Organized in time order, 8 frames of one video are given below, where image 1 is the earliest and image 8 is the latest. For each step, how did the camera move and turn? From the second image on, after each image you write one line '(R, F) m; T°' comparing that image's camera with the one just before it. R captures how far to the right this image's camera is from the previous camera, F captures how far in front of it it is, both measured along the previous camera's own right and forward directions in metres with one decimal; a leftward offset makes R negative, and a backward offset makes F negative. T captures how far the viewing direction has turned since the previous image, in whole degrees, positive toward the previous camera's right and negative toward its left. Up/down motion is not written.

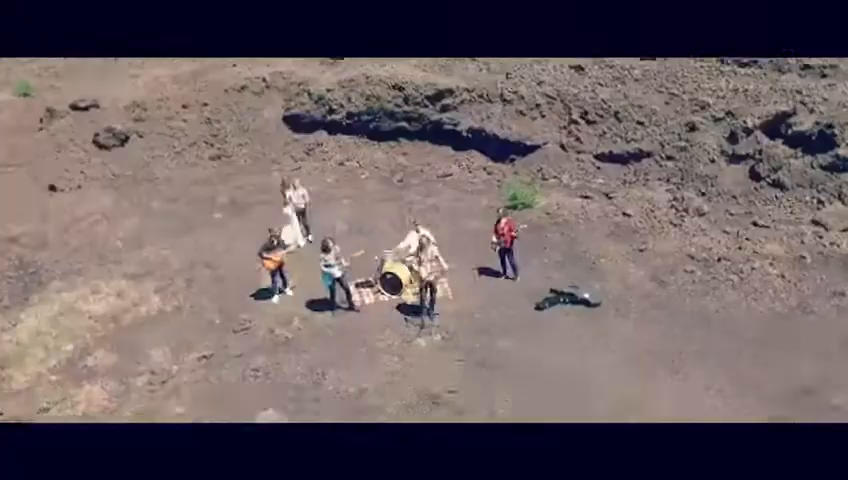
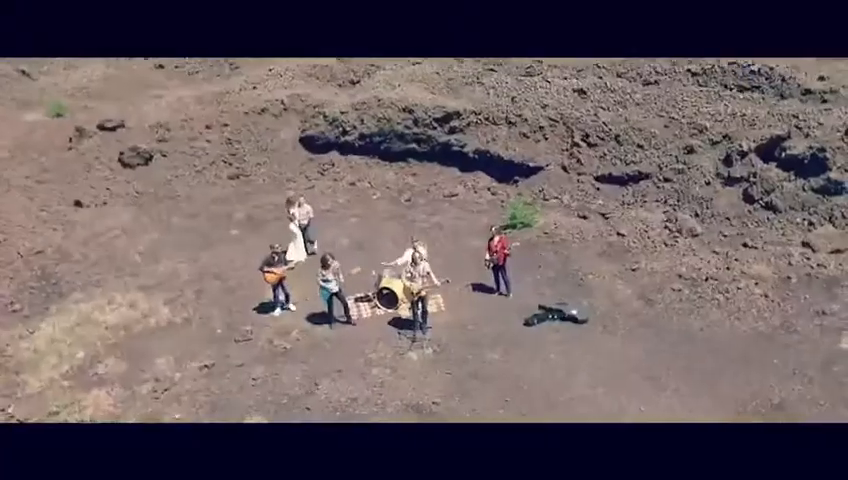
(+0.8, -0.7) m; -3°
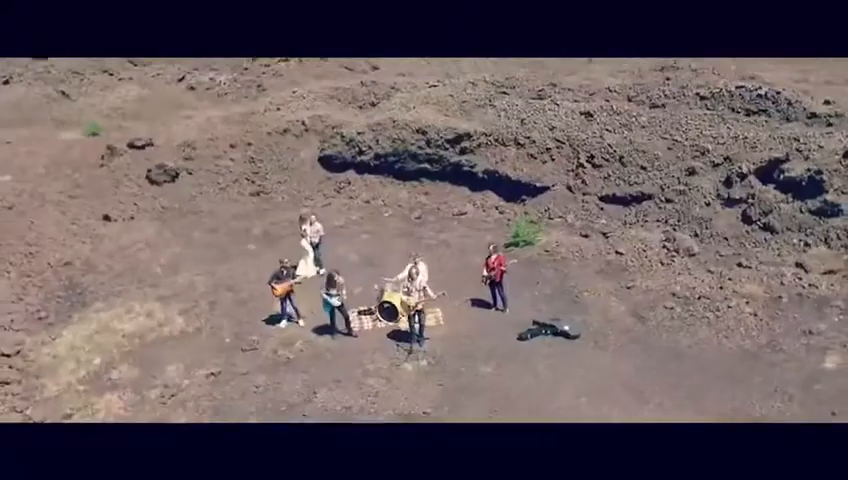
(+0.8, -0.7) m; -3°
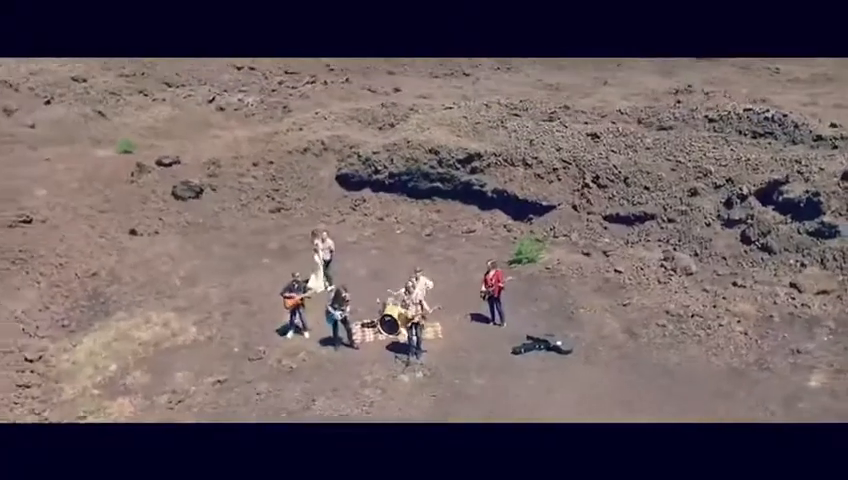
(+0.9, -0.7) m; -3°
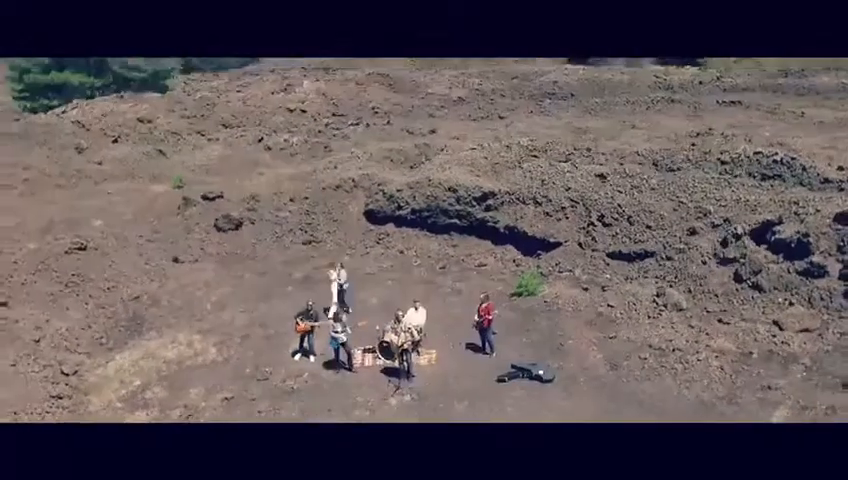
(+2.0, -1.2) m; -7°
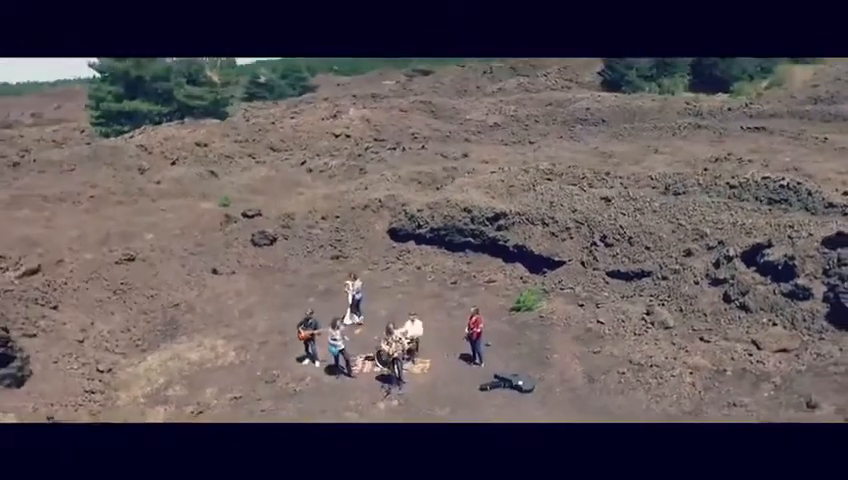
(+2.2, -1.2) m; -7°
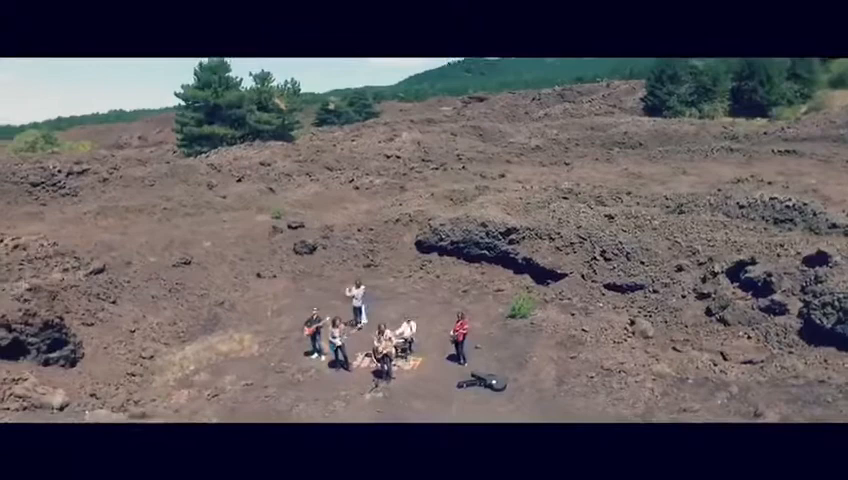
(+3.3, -1.4) m; -10°
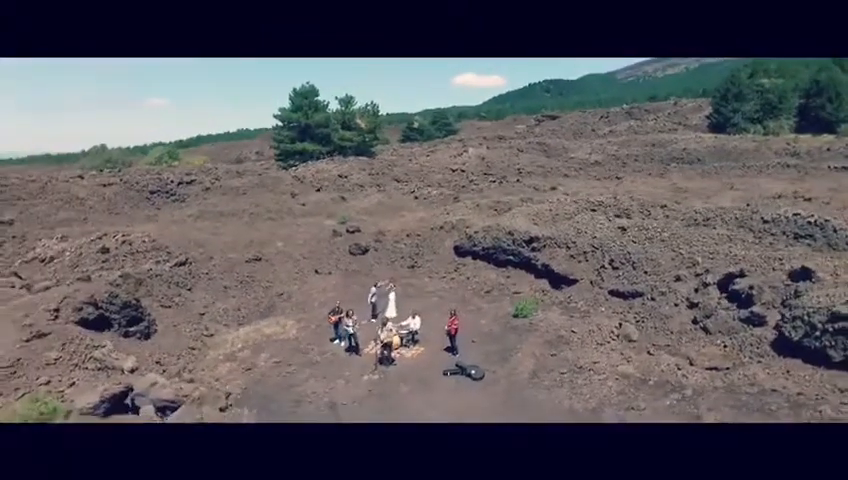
(+4.8, -1.2) m; -14°
